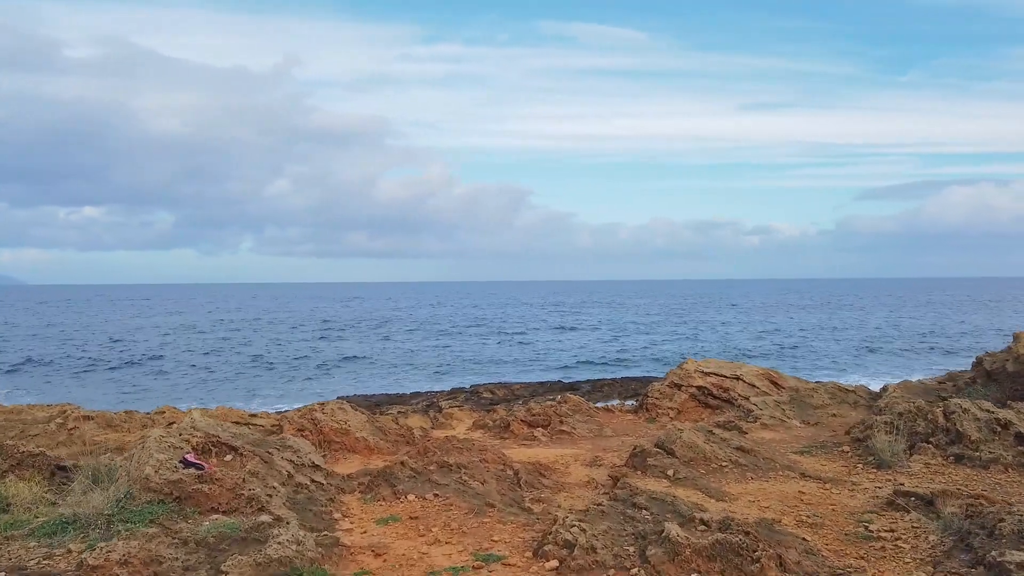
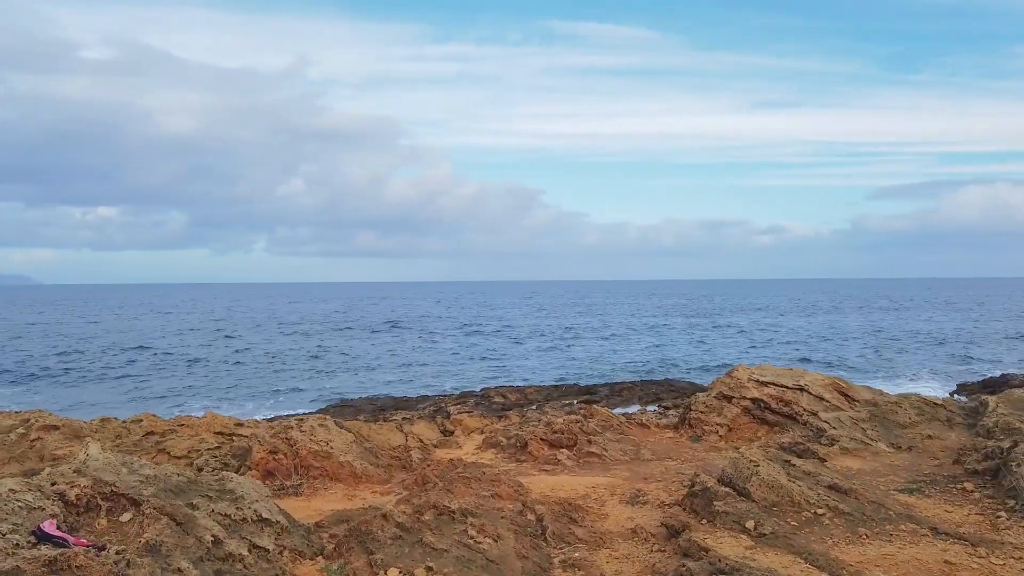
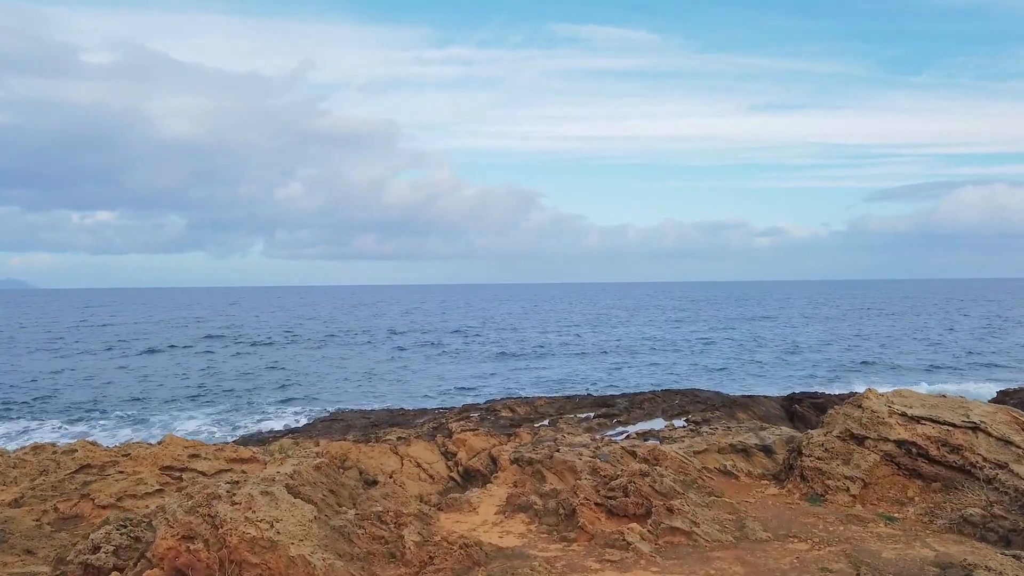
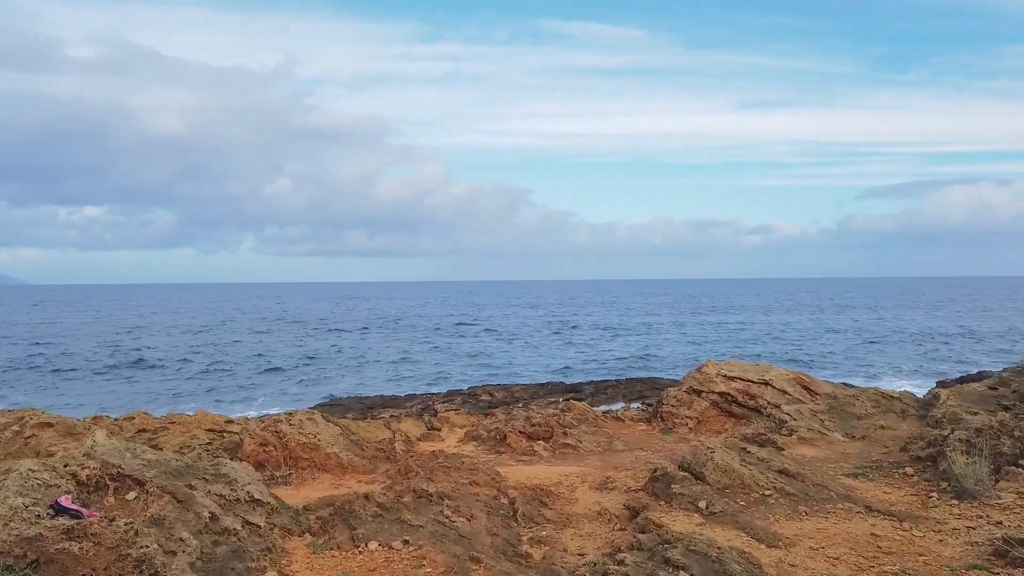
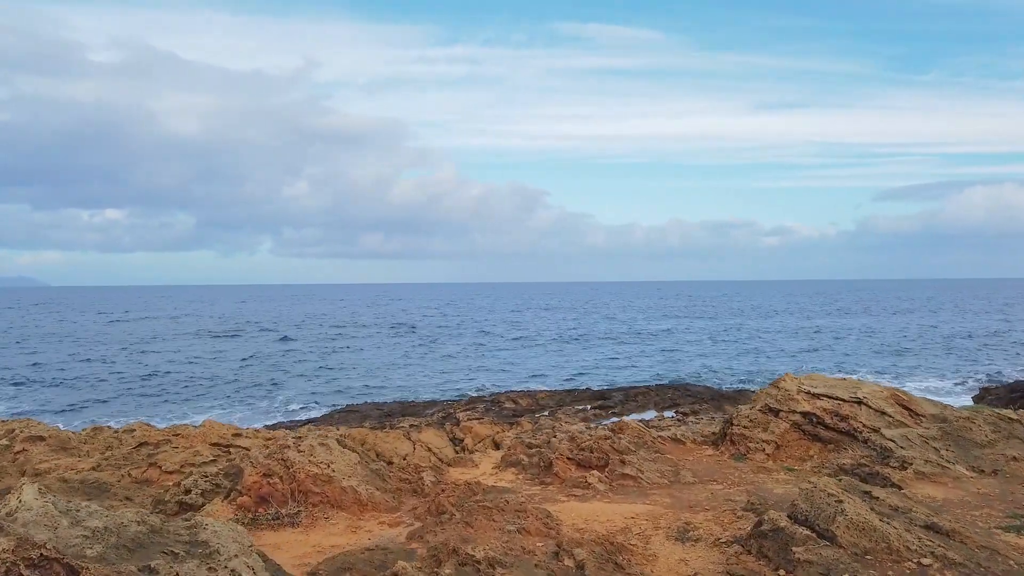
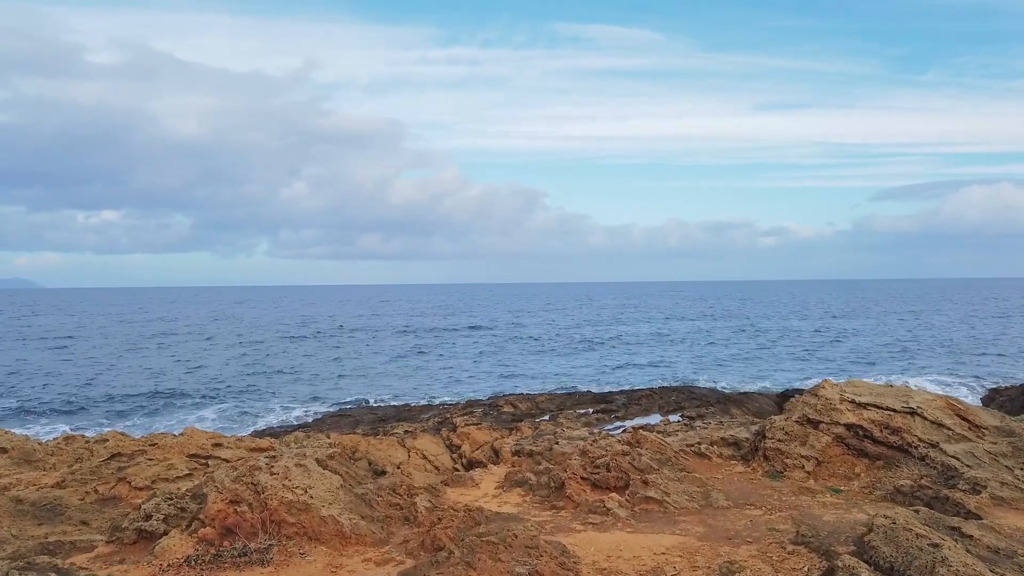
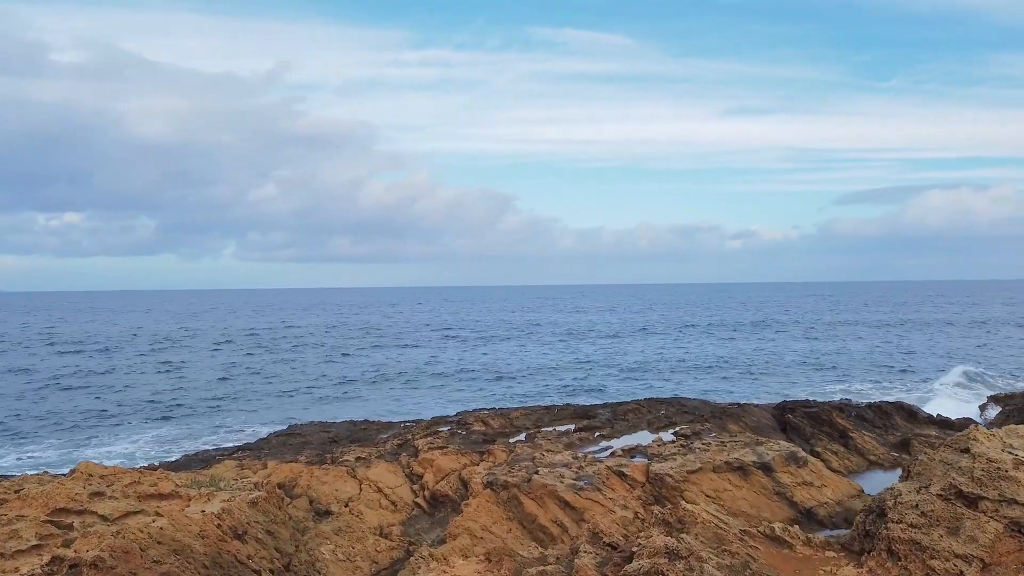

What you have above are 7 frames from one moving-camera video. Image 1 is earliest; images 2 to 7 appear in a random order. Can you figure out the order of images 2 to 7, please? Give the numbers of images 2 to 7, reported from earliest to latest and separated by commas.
4, 2, 5, 6, 3, 7
